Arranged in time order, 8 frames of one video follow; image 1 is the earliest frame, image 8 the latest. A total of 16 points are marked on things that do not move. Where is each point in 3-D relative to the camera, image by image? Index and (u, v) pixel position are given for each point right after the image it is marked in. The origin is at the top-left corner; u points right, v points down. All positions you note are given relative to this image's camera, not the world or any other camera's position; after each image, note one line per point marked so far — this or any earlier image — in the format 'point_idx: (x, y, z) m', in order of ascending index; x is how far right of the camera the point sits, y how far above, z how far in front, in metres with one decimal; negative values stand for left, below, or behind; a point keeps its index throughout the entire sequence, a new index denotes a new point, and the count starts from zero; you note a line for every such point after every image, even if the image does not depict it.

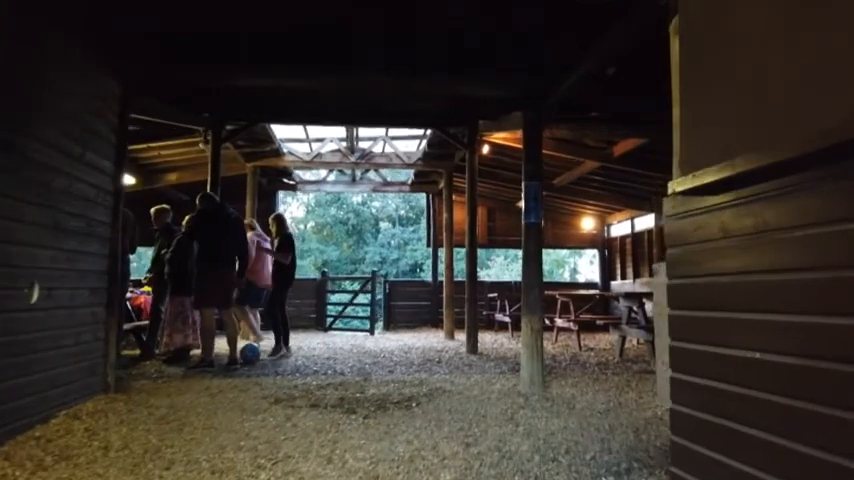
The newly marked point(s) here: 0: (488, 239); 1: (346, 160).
0: (+1.3, 0.0, +13.5) m
1: (-1.3, +1.3, +10.5) m
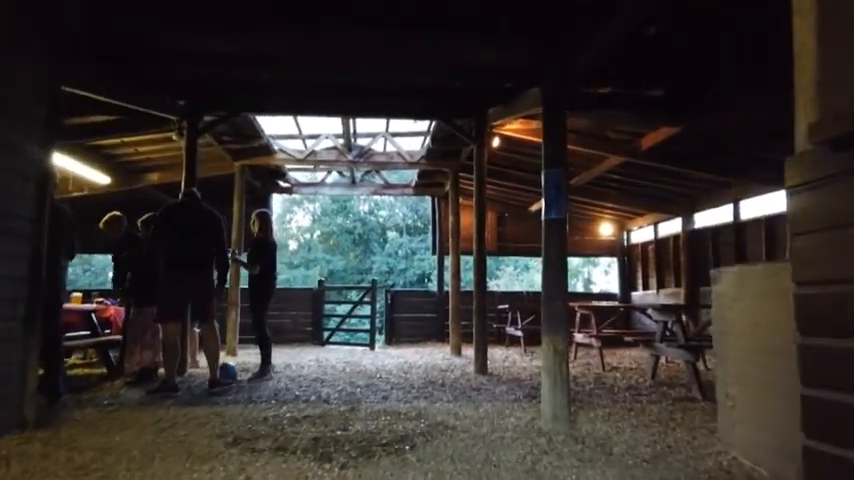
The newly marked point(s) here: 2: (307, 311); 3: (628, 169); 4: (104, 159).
0: (+1.4, -0.1, +12.6) m
1: (-1.3, +1.2, +9.6) m
2: (-2.3, -1.4, +12.2) m
3: (+2.8, +1.0, +8.8) m
4: (-4.3, +1.1, +8.7) m
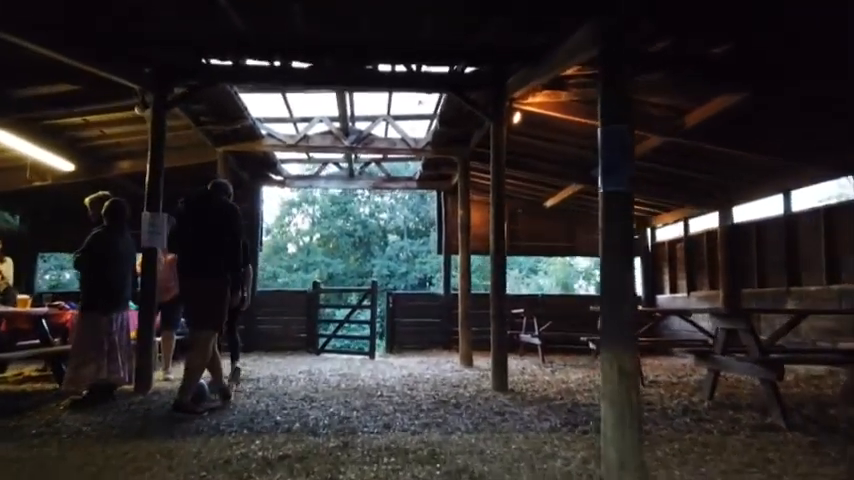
0: (+1.5, -0.1, +11.5) m
1: (-1.2, +1.3, +8.5) m
2: (-2.2, -1.3, +11.1) m
3: (+2.9, +1.1, +7.7) m
4: (-4.2, +1.2, +7.6) m
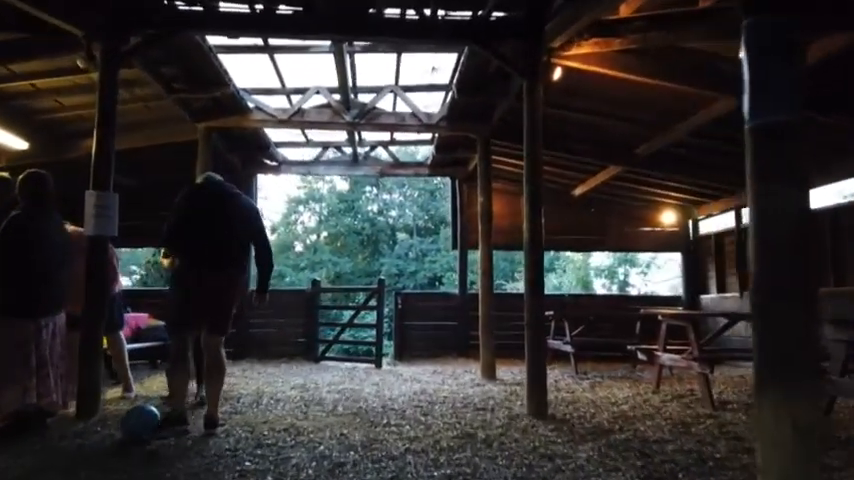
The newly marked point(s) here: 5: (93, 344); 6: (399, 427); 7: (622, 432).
0: (+1.7, 0.0, +10.2) m
1: (-1.0, +1.4, +7.3) m
2: (-2.0, -1.2, +9.9) m
3: (+3.0, +1.2, +6.4) m
4: (-4.1, +1.3, +6.4) m
5: (-2.4, -0.8, +4.6) m
6: (-0.2, -1.2, +4.3) m
7: (+1.3, -1.2, +4.2) m
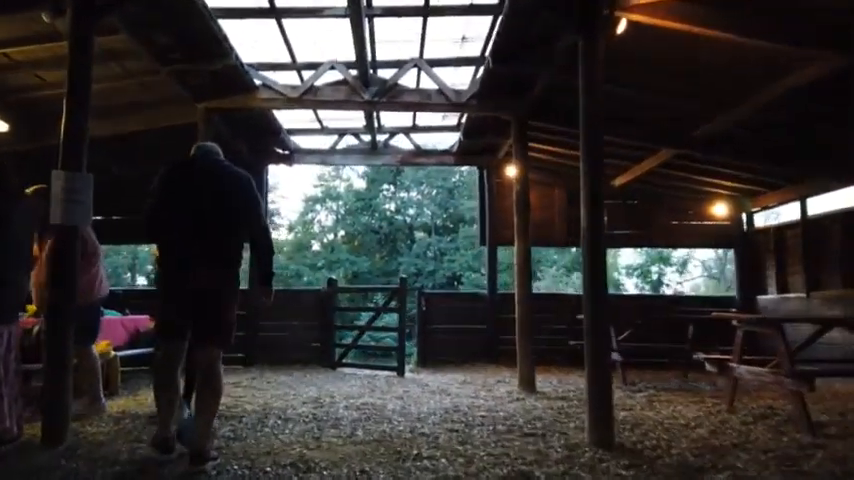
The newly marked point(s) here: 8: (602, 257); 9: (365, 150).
0: (+2.1, +0.1, +9.3) m
1: (-0.7, +1.4, +6.5) m
2: (-1.6, -1.2, +9.1) m
3: (+3.3, +1.3, +5.5) m
4: (-3.8, +1.3, +5.7) m
5: (-2.2, -0.7, +3.8) m
6: (0.0, -1.2, +3.4) m
7: (+1.5, -1.2, +3.3) m
8: (+1.1, -0.1, +4.1) m
9: (-0.9, +1.3, +9.0) m
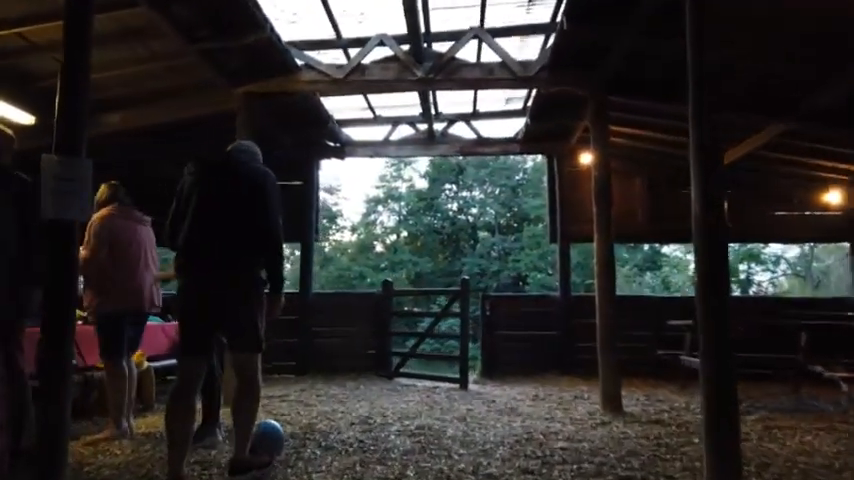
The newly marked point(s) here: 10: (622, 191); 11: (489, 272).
0: (+2.9, +0.2, +8.3) m
1: (-0.2, +1.5, +5.7) m
2: (-0.8, -1.2, +8.4) m
3: (+3.7, +1.3, +4.3) m
4: (-3.3, +1.3, +5.2) m
5: (-1.9, -0.7, +3.2) m
6: (+0.3, -1.1, +2.6) m
7: (+1.7, -1.1, +2.3) m
8: (+1.5, -0.1, +3.1) m
9: (-0.1, +1.3, +8.2) m
10: (+2.6, +0.6, +8.4) m
11: (+1.5, -0.7, +14.7) m
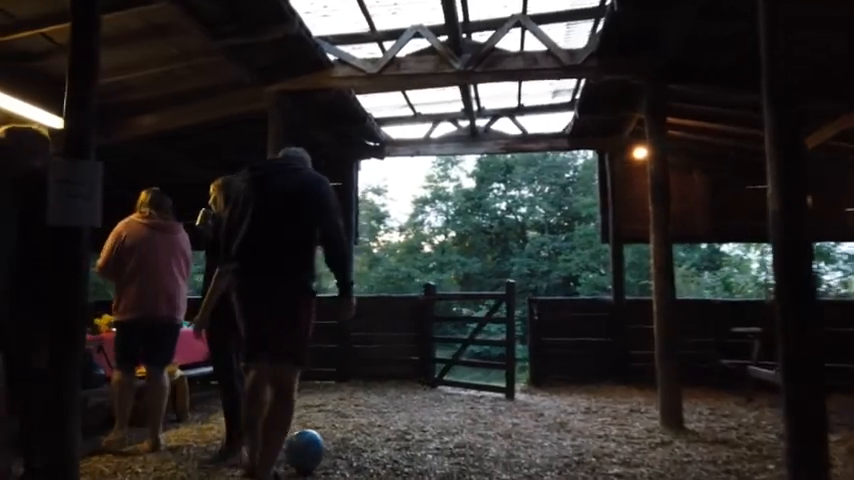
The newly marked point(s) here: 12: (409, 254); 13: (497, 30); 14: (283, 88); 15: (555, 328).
0: (+3.4, +0.2, +7.7) m
1: (+0.2, +1.4, +5.4) m
2: (-0.2, -1.2, +8.1) m
3: (+3.9, +1.4, +3.7) m
4: (-3.0, +1.2, +5.1) m
5: (-1.7, -0.7, +3.0) m
6: (+0.4, -1.2, +2.2) m
7: (+1.8, -1.1, +1.8) m
8: (+1.6, -0.1, +2.7) m
9: (+0.4, +1.3, +7.9) m
10: (+3.1, +0.7, +7.8) m
11: (+2.5, -0.7, +14.2) m
12: (-0.6, -0.4, +15.7) m
13: (+0.6, +1.8, +5.4) m
14: (-1.3, +1.3, +5.6) m
15: (+1.6, -1.1, +7.8) m
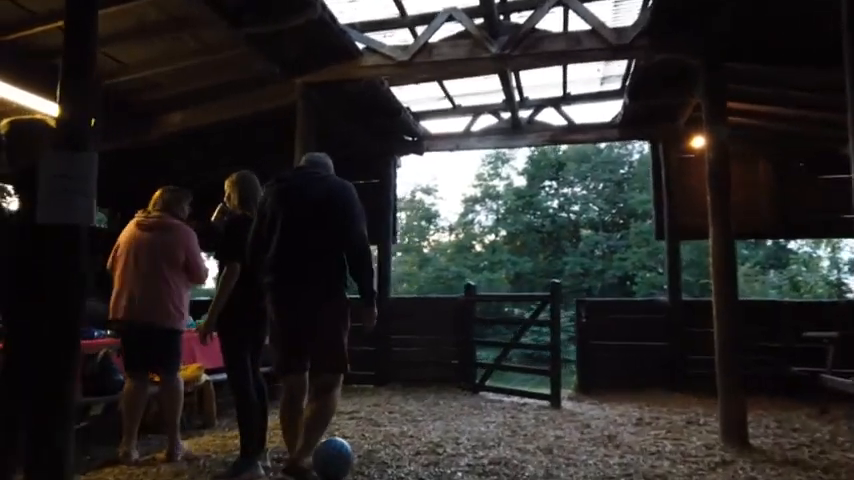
0: (+3.9, +0.2, +7.0) m
1: (+0.4, +1.5, +5.0) m
2: (+0.3, -1.2, +7.8) m
3: (+4.0, +1.4, +3.0) m
4: (-2.7, +1.2, +5.0) m
5: (-1.6, -0.7, +2.8) m
6: (+0.4, -1.1, +1.9) m
7: (+1.8, -1.1, +1.3) m
8: (+1.7, 0.0, +2.2) m
9: (+0.9, +1.3, +7.5) m
10: (+3.6, +0.7, +7.2) m
11: (+3.5, -0.7, +13.6) m
12: (+0.6, -0.3, +15.4) m
13: (+0.9, +1.8, +5.0) m
14: (-1.0, +1.3, +5.3) m
15: (+2.0, -1.0, +7.3) m
